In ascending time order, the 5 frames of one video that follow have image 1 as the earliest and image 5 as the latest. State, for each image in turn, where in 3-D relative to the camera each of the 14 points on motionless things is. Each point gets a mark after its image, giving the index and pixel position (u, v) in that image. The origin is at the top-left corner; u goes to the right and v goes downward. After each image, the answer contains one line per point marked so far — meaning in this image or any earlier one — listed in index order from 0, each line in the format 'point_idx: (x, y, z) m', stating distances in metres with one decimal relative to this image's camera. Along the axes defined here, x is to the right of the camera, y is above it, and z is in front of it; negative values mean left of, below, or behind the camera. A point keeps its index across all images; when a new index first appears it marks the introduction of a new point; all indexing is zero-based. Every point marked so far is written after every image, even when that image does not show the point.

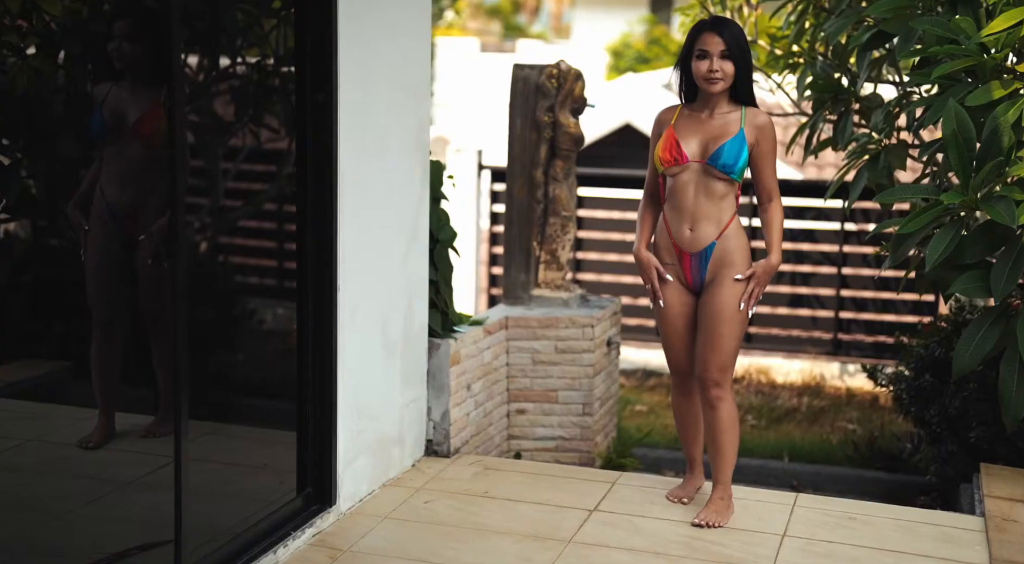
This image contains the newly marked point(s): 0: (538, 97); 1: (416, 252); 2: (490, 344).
0: (+0.1, +0.9, +6.2) m
1: (-0.4, +0.1, +5.1) m
2: (-0.1, -0.3, +5.8) m
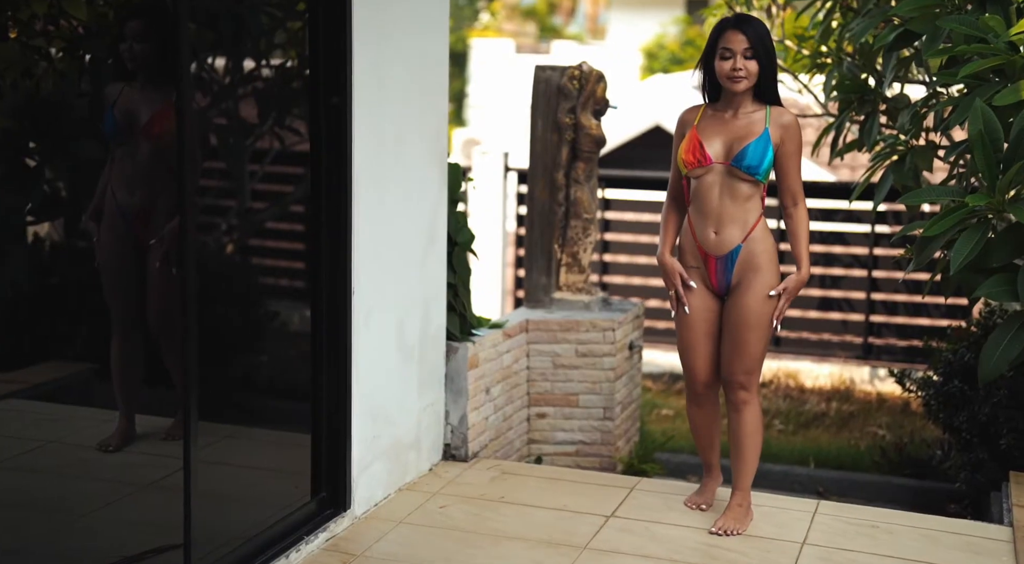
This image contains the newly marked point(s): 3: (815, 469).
0: (+0.2, +0.9, +6.1) m
1: (-0.3, +0.1, +5.0) m
2: (0.0, -0.3, +5.7) m
3: (+1.6, -1.0, +6.8) m
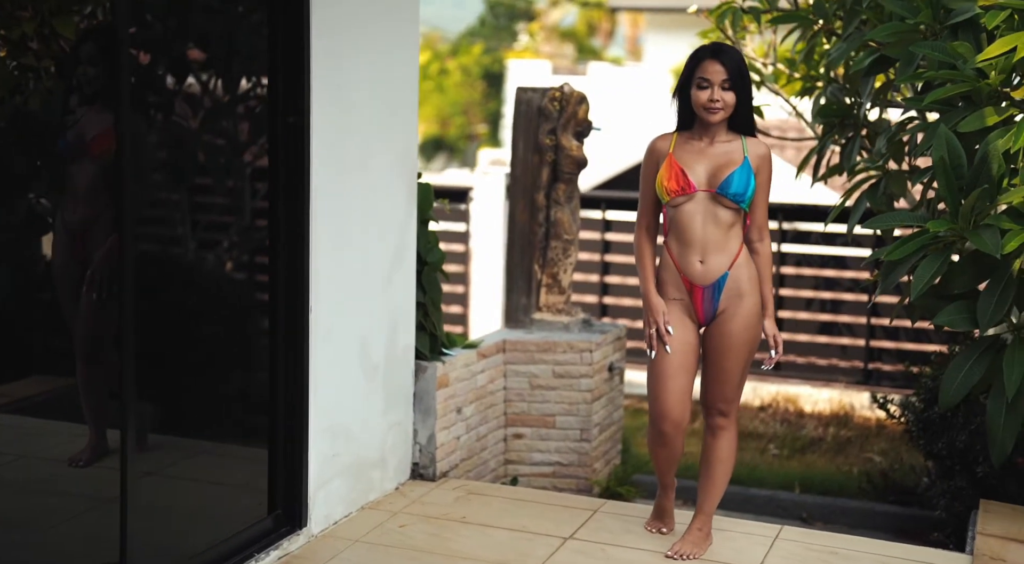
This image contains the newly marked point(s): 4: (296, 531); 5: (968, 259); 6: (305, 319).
0: (+0.1, +0.8, +6.1) m
1: (-0.4, 0.0, +5.0) m
2: (-0.1, -0.4, +5.7) m
3: (+1.5, -1.1, +6.7) m
4: (-0.7, -0.8, +4.4) m
5: (+1.6, +0.1, +4.5) m
6: (-0.7, -0.1, +4.4) m
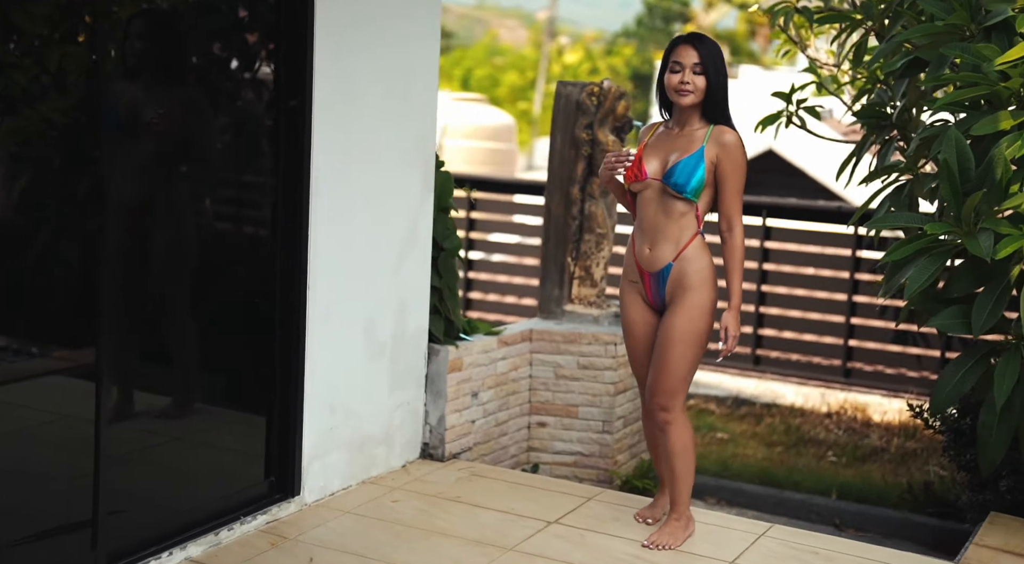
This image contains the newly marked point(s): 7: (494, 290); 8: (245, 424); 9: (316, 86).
0: (+0.3, +0.8, +6.2) m
1: (-0.4, +0.1, +5.2) m
2: (0.0, -0.3, +5.9) m
3: (+1.6, -1.1, +6.6) m
4: (-0.8, -0.8, +4.6) m
5: (+1.5, +0.1, +4.4) m
6: (-0.7, 0.0, +4.6) m
7: (-0.1, -0.1, +9.6) m
8: (-0.9, -0.5, +4.5) m
9: (-0.7, +0.7, +4.5) m
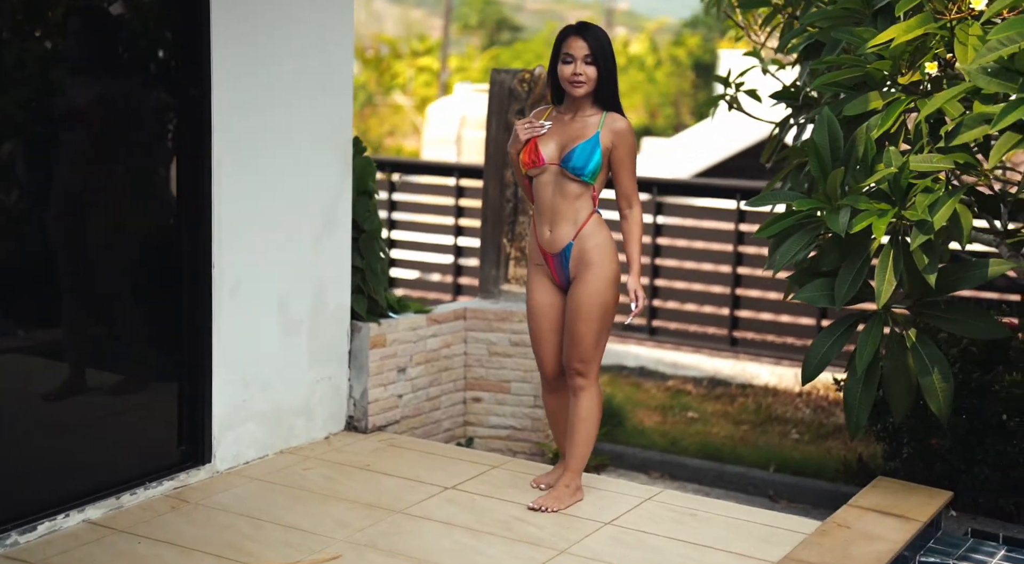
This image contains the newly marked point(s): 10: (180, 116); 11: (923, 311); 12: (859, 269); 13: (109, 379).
0: (0.0, +0.9, +6.4) m
1: (-0.8, +0.2, +5.4) m
2: (-0.4, -0.2, +6.1) m
3: (+1.3, -1.0, +6.8) m
4: (-1.2, -0.7, +4.9) m
5: (+1.1, +0.2, +4.6) m
6: (-1.1, 0.0, +4.8) m
7: (-0.3, 0.0, +9.8) m
8: (-1.3, -0.4, +4.8) m
9: (-1.1, +0.8, +4.8) m
10: (-1.2, +0.6, +4.7) m
11: (+1.4, -0.1, +4.5) m
12: (+1.2, 0.0, +4.4) m
13: (-1.4, -0.3, +4.6) m
